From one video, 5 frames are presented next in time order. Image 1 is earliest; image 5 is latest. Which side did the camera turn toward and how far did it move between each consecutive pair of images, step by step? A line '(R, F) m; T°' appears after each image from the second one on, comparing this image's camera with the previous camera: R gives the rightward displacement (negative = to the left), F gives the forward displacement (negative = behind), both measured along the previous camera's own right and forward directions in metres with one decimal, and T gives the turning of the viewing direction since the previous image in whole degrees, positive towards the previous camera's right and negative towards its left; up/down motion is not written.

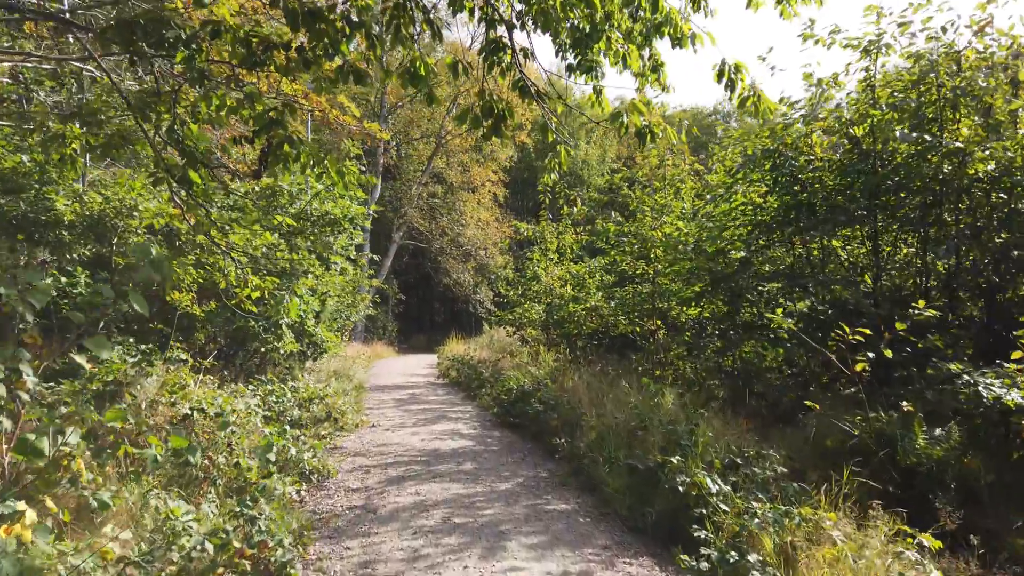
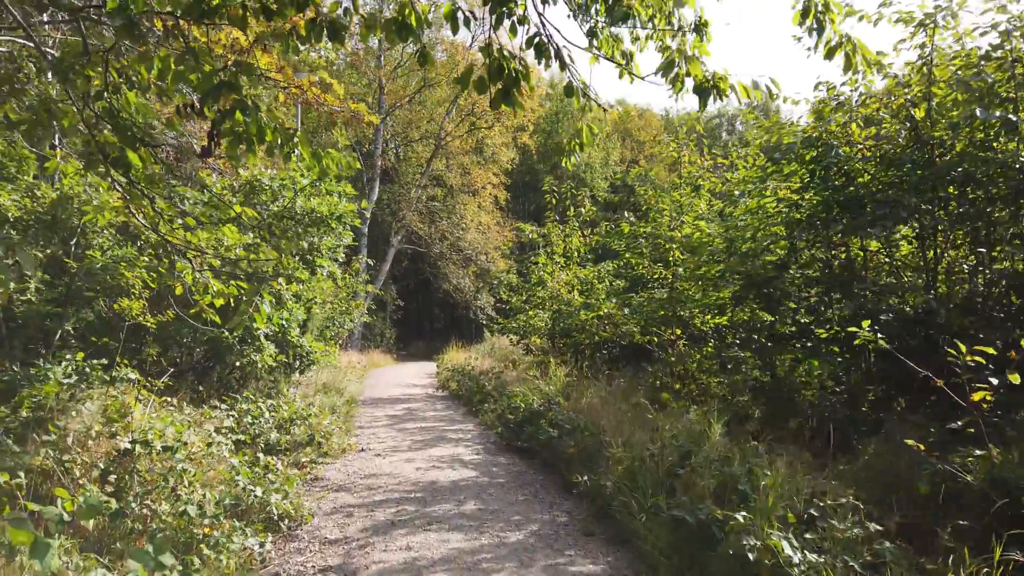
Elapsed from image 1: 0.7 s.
(-0.1, +0.8) m; 0°
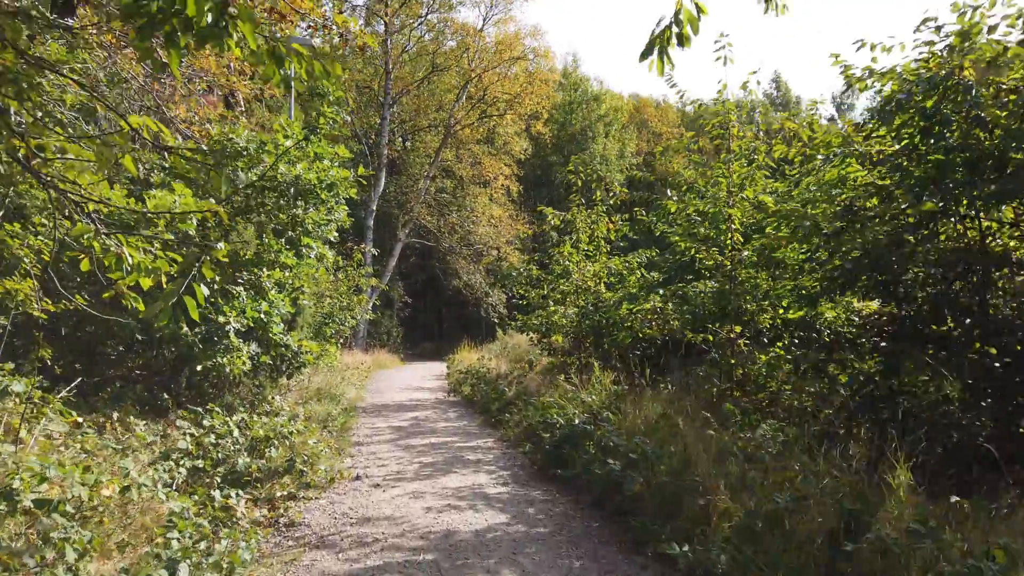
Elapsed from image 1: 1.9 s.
(-0.2, +1.4) m; -1°
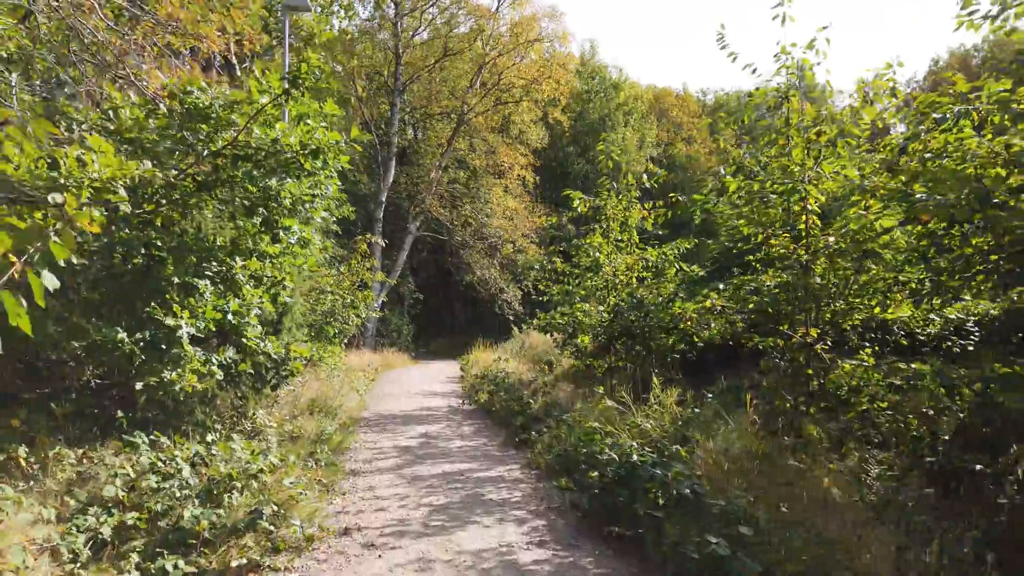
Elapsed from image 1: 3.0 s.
(-0.1, +1.2) m; -1°
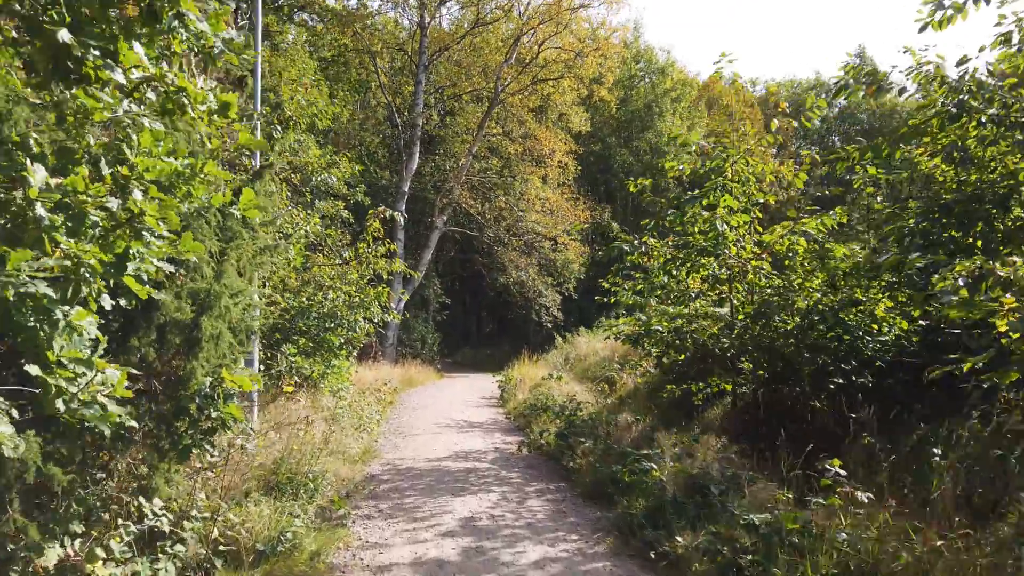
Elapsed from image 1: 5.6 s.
(-0.5, +3.0) m; -2°
